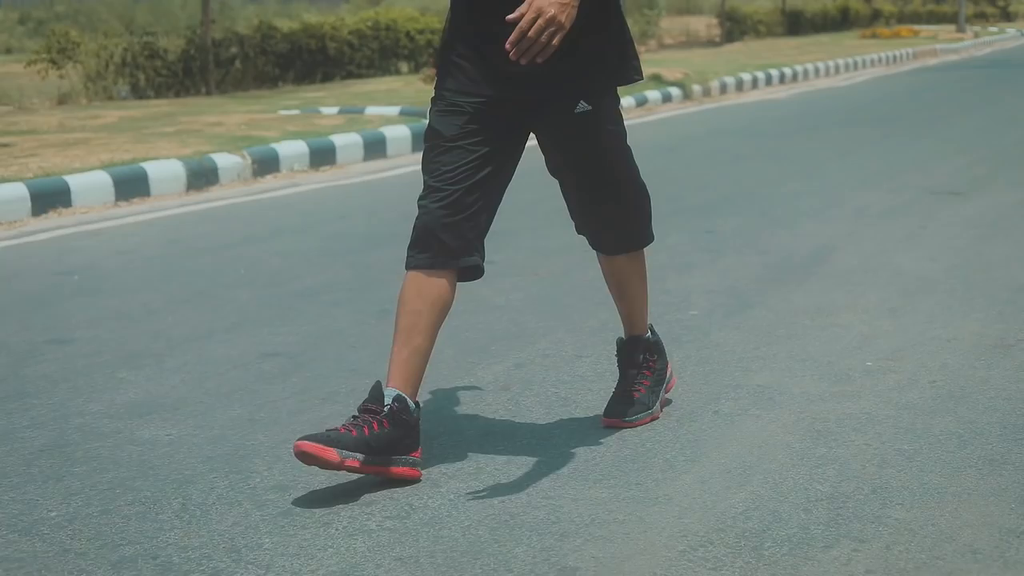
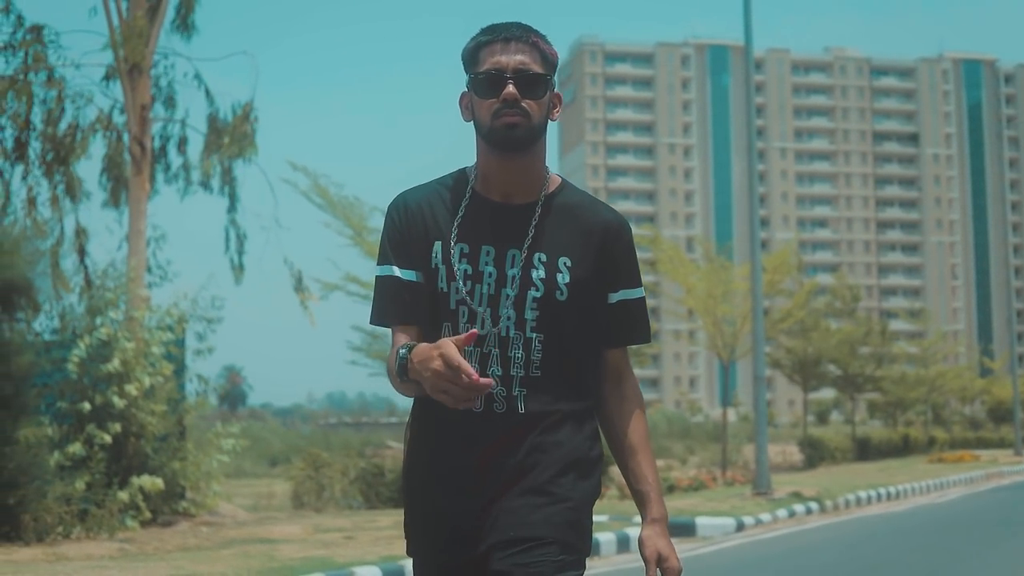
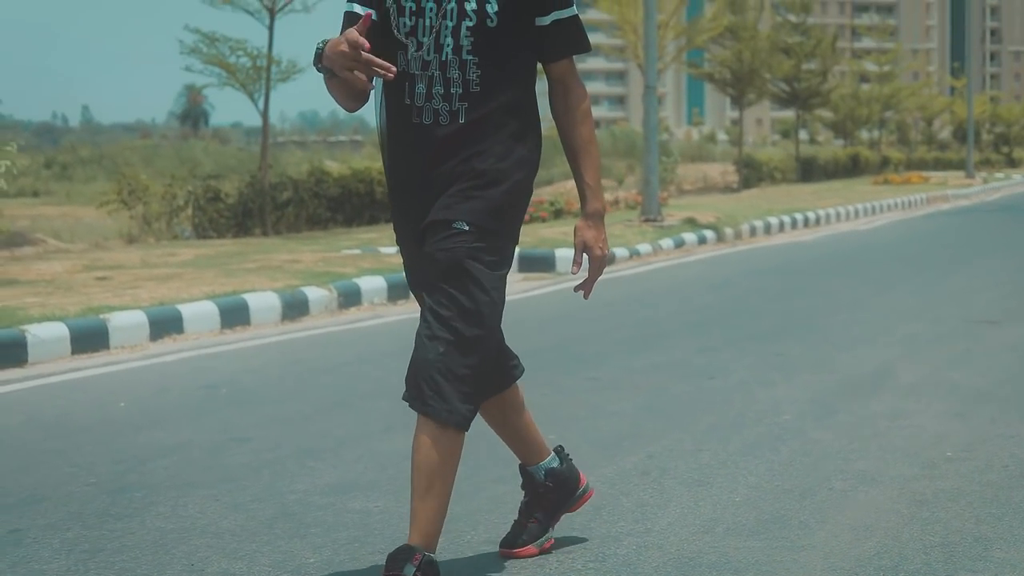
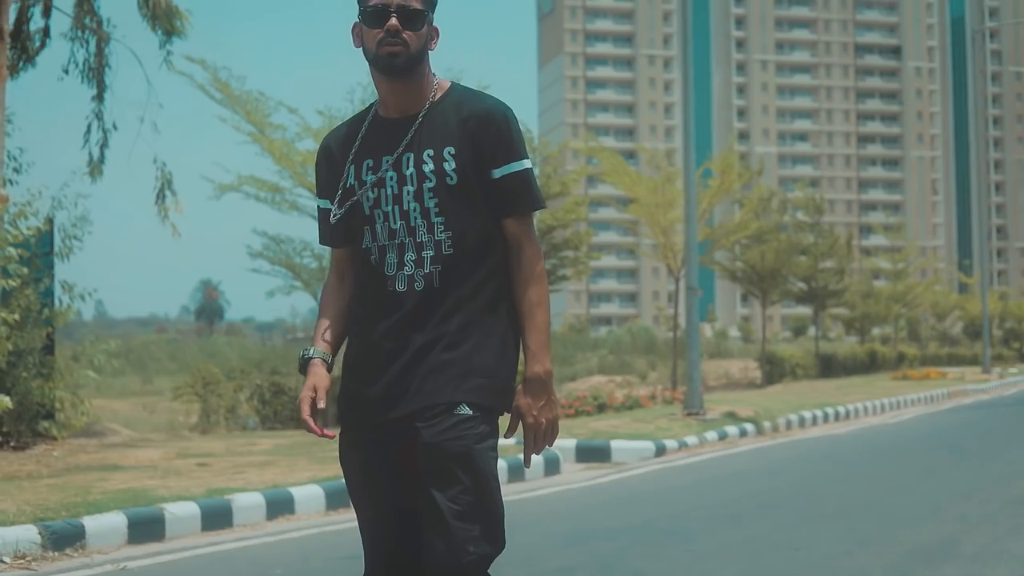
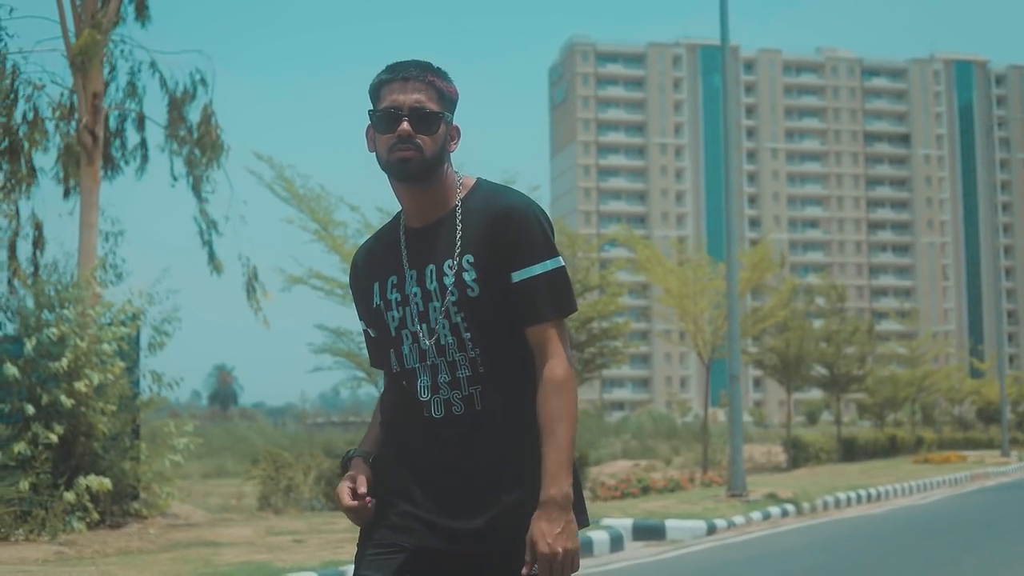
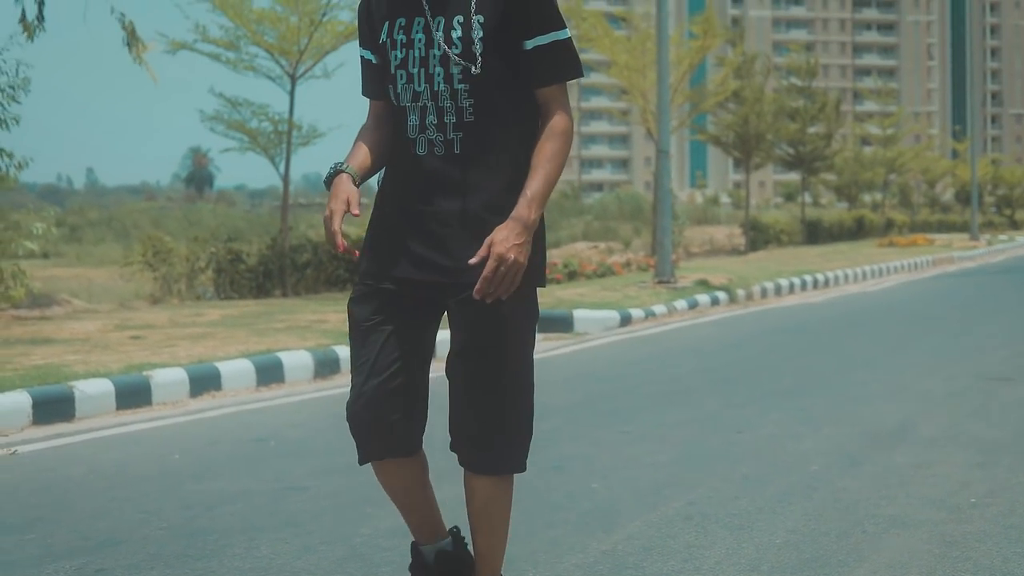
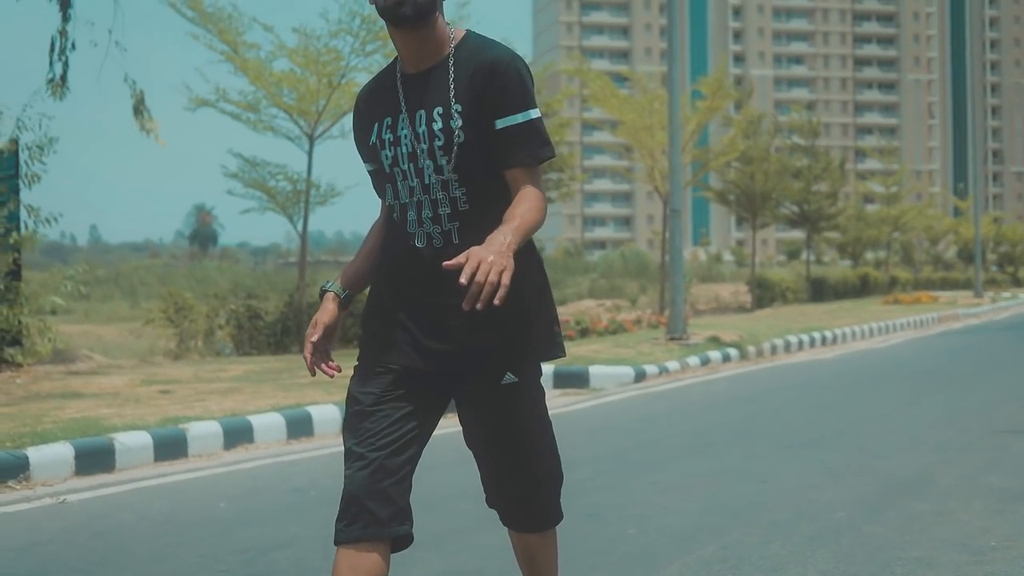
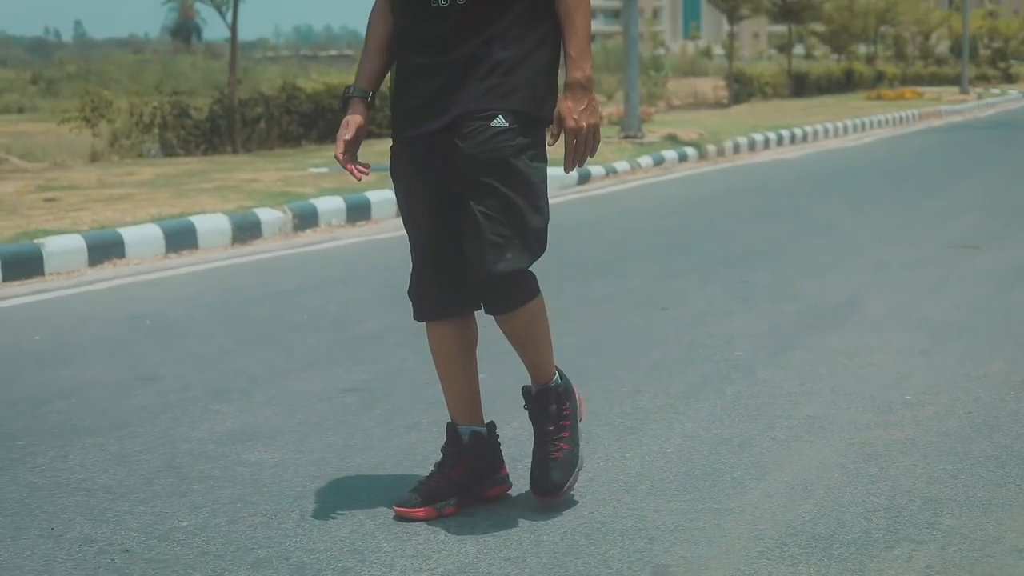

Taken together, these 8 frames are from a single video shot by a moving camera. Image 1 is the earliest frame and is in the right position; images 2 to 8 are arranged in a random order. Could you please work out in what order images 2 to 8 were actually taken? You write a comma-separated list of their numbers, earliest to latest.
8, 3, 6, 7, 4, 5, 2
